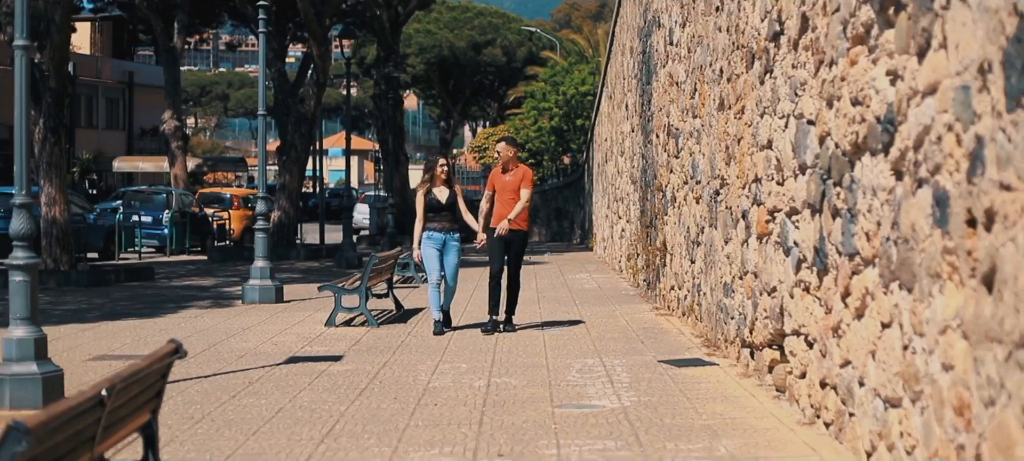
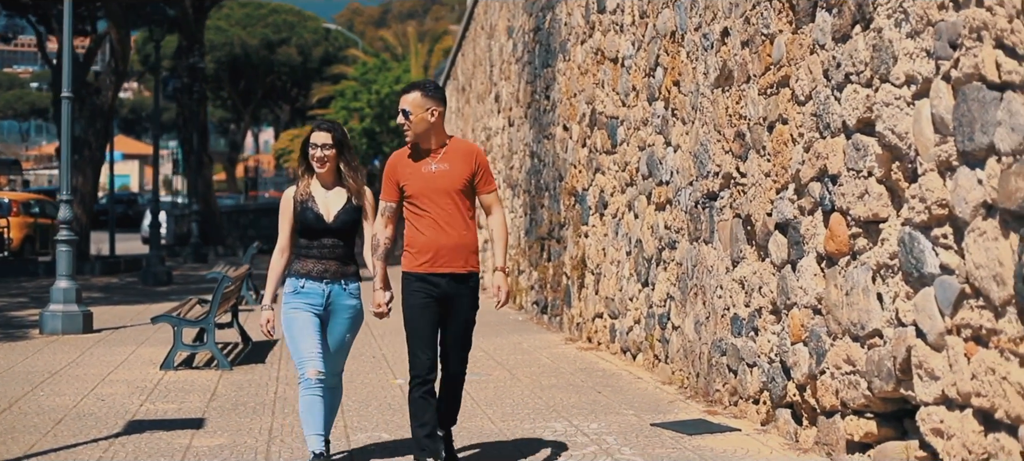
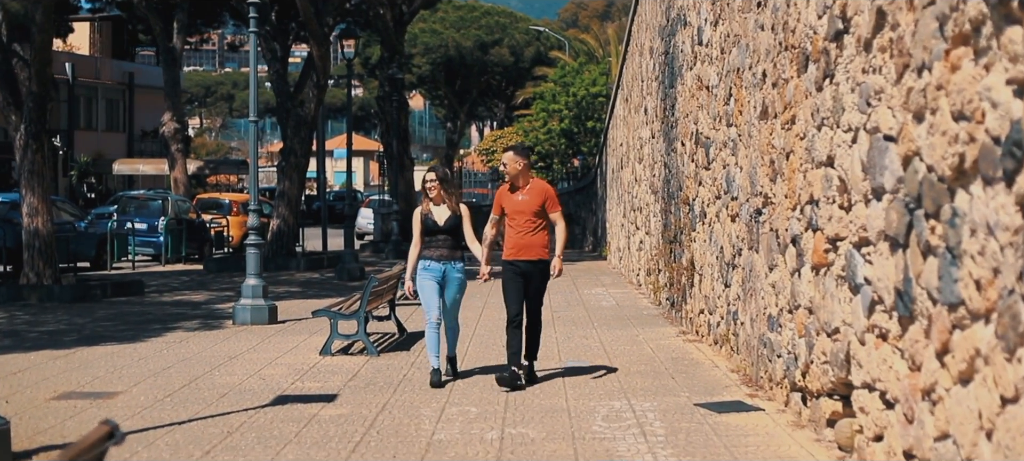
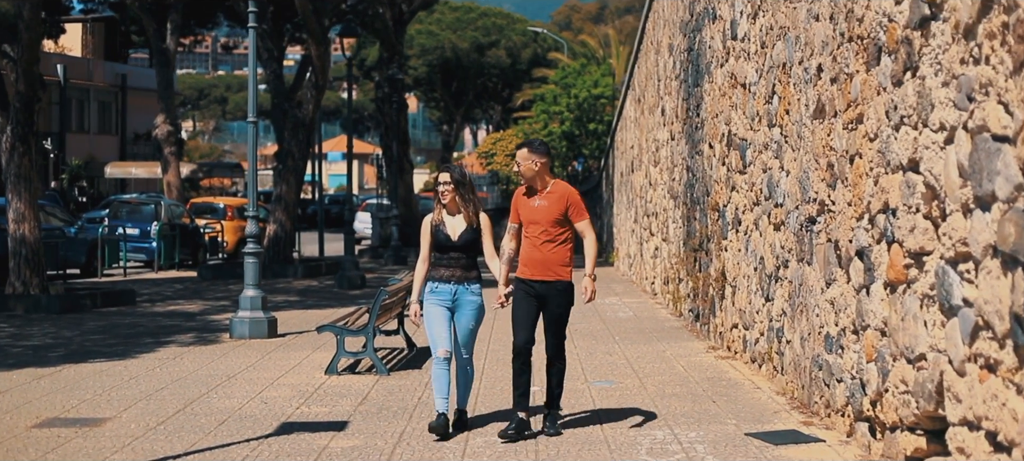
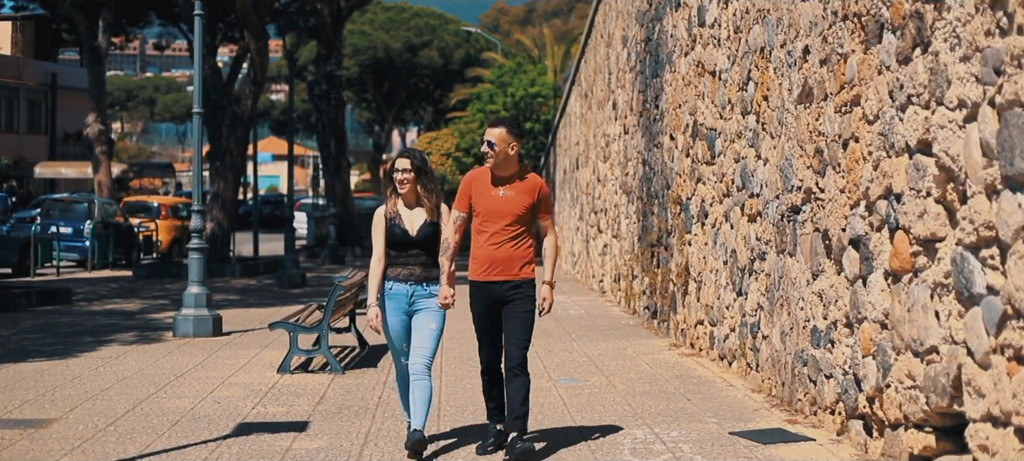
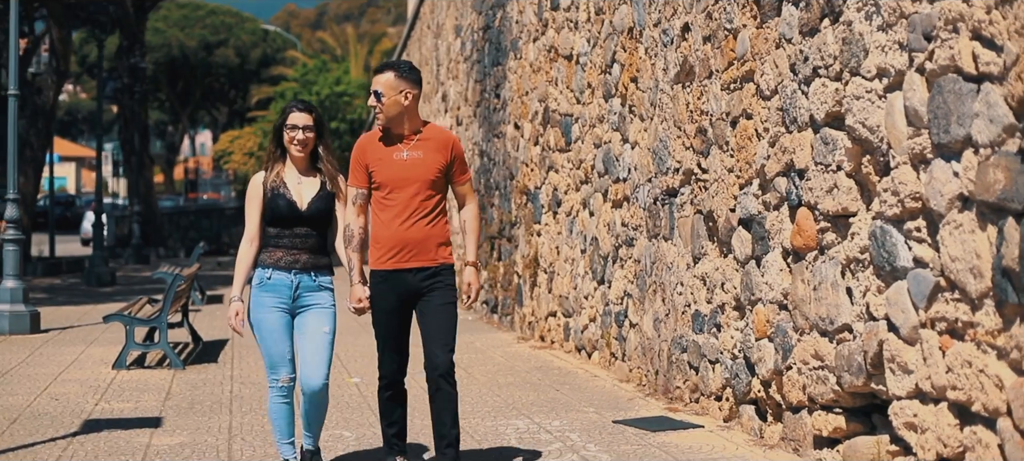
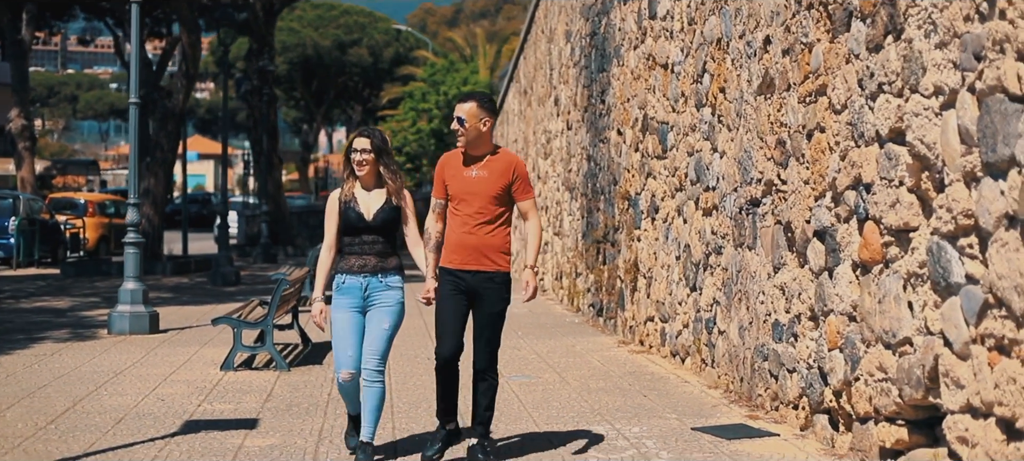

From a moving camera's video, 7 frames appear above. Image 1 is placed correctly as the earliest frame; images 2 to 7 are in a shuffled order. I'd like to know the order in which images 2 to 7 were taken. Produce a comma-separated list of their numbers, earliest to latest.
3, 4, 5, 7, 2, 6
